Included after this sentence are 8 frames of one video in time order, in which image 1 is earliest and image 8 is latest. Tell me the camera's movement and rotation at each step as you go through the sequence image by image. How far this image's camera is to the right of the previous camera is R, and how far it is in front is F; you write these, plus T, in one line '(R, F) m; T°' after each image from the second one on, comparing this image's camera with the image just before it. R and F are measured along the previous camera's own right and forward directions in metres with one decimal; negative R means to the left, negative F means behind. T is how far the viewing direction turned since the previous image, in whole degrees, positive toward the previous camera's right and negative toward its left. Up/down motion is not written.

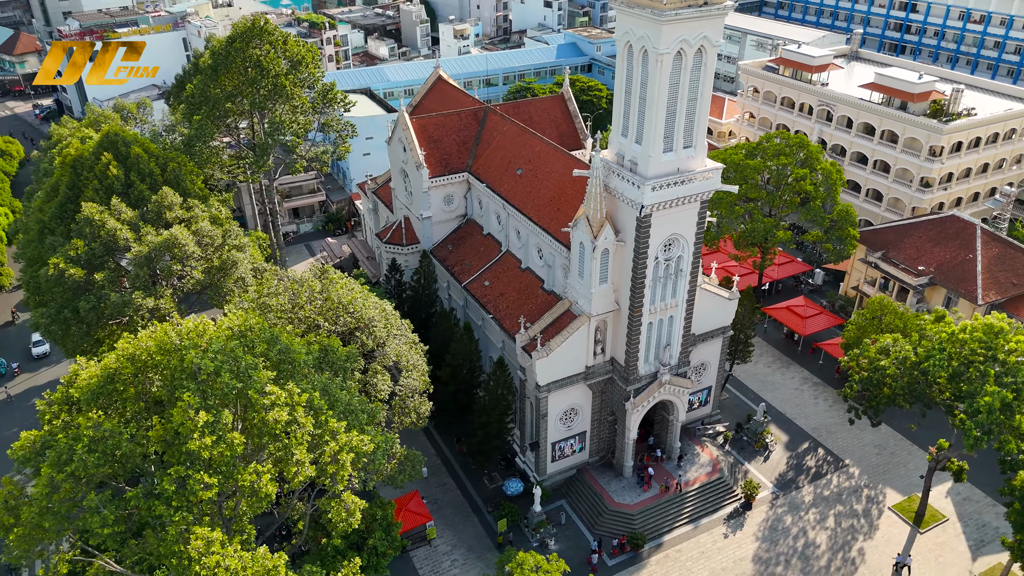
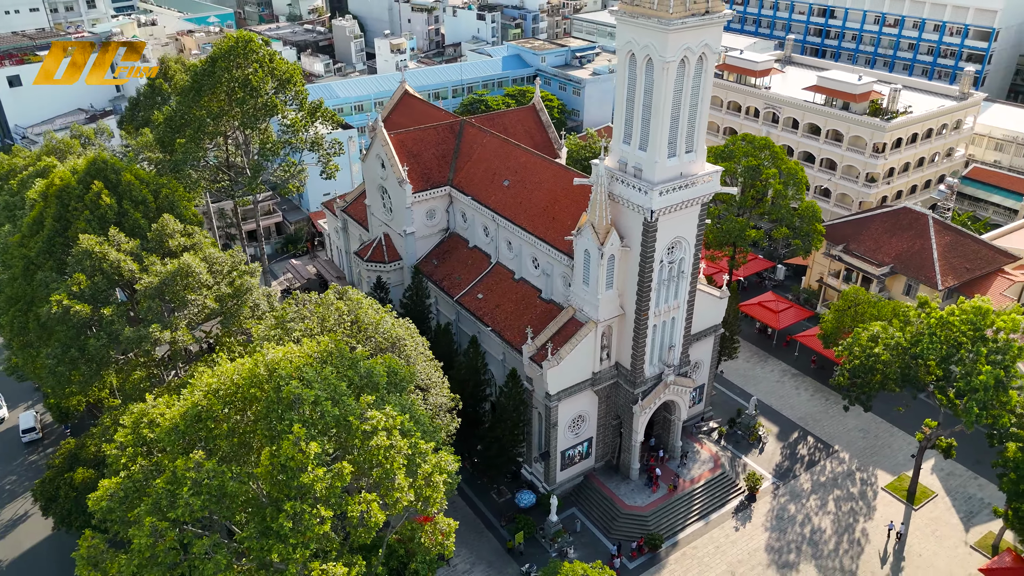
(-4.5, +0.3) m; +6°
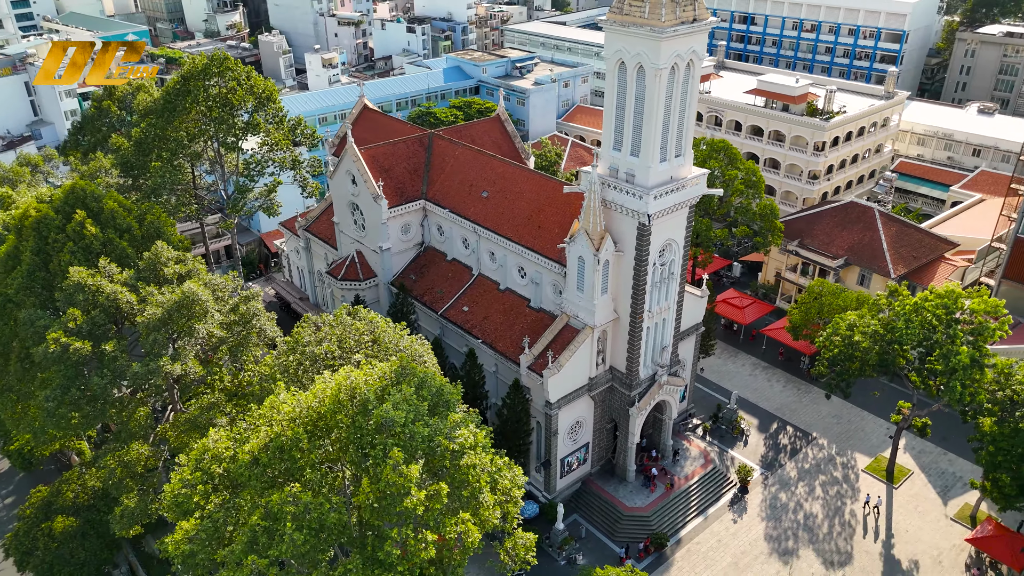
(-4.0, +0.3) m; +6°
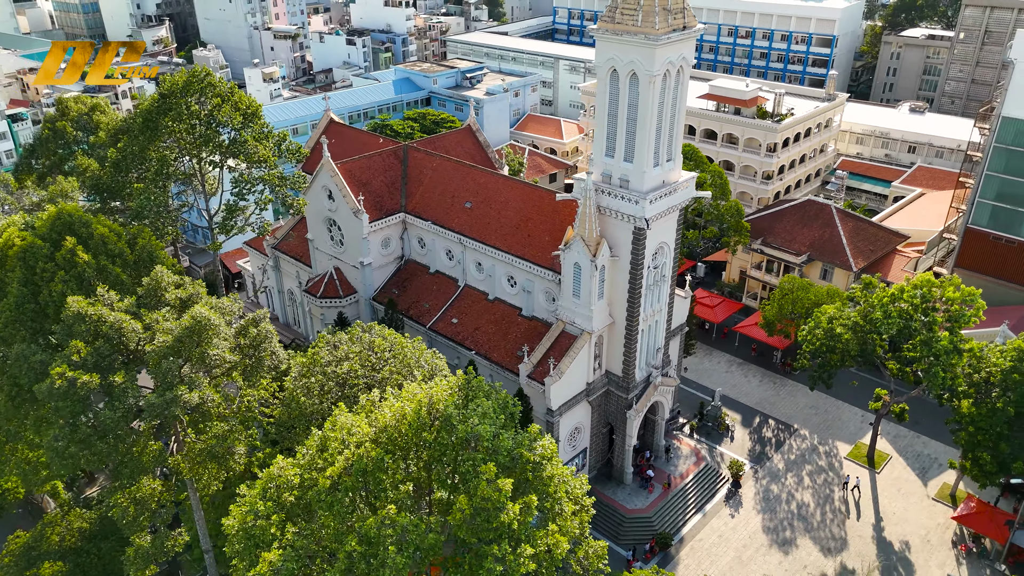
(-3.4, +0.2) m; +5°
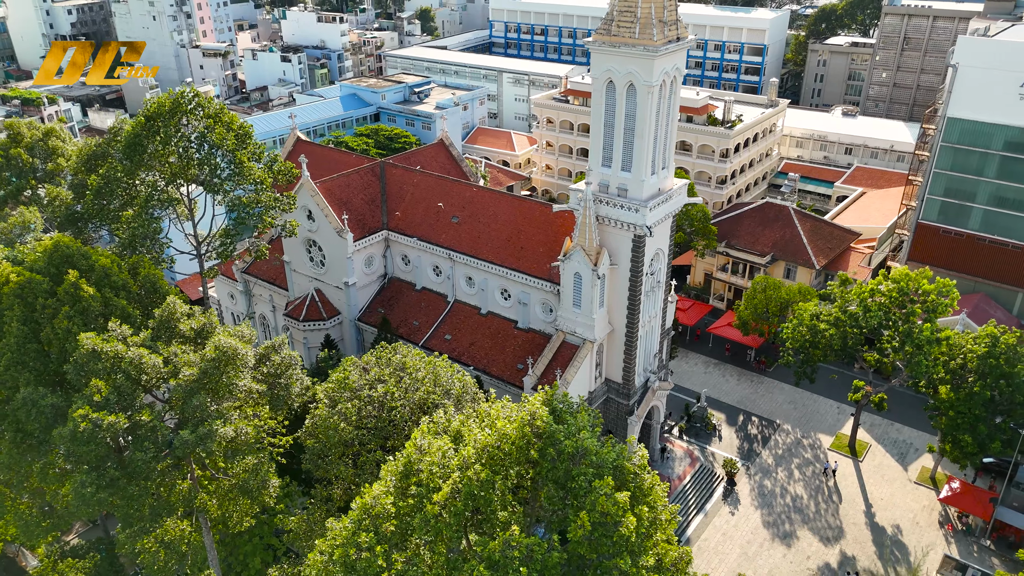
(-4.0, +0.3) m; +5°
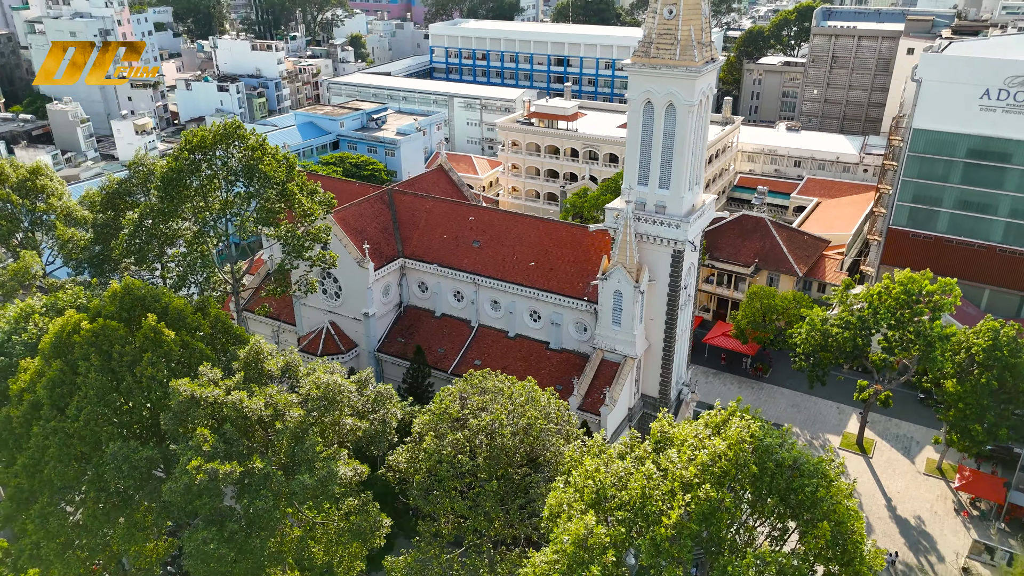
(-6.8, +0.5) m; +6°
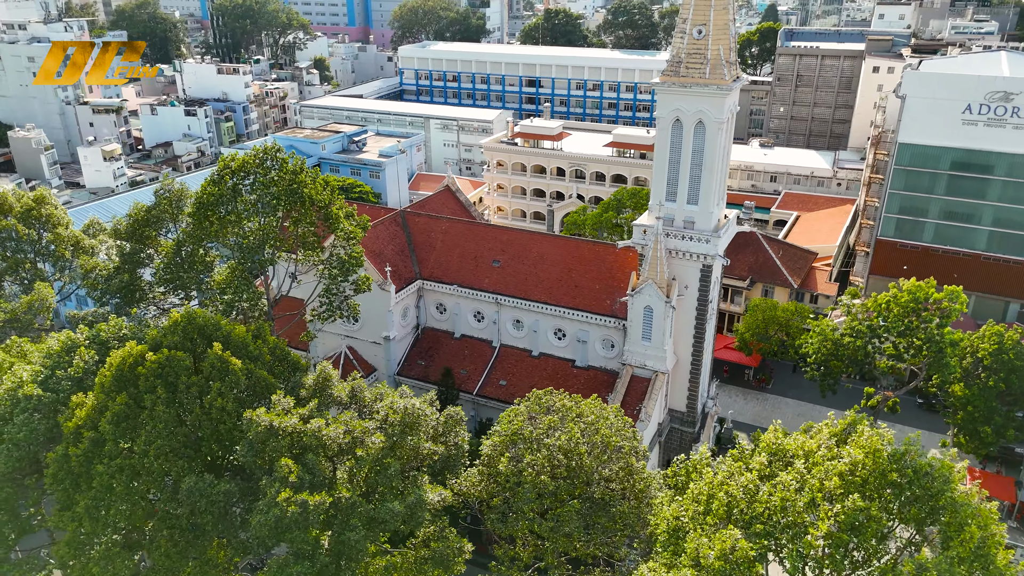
(-4.3, +0.2) m; +4°
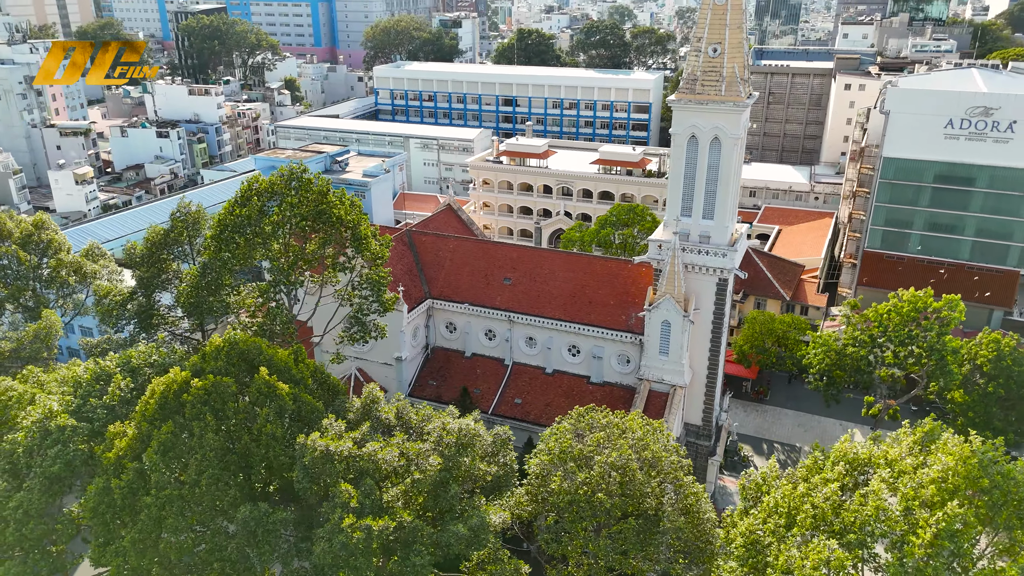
(-3.1, +0.2) m; +3°
